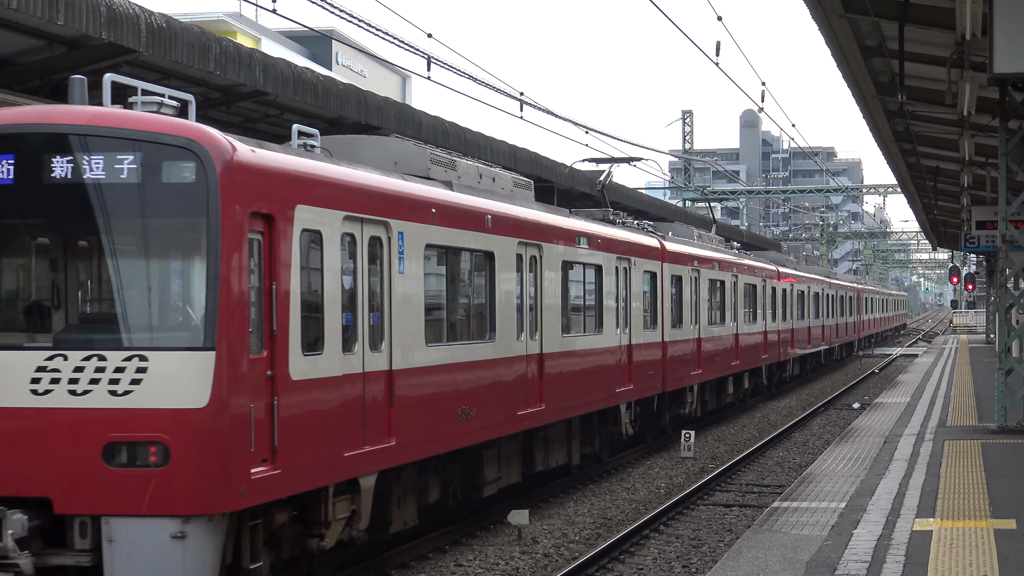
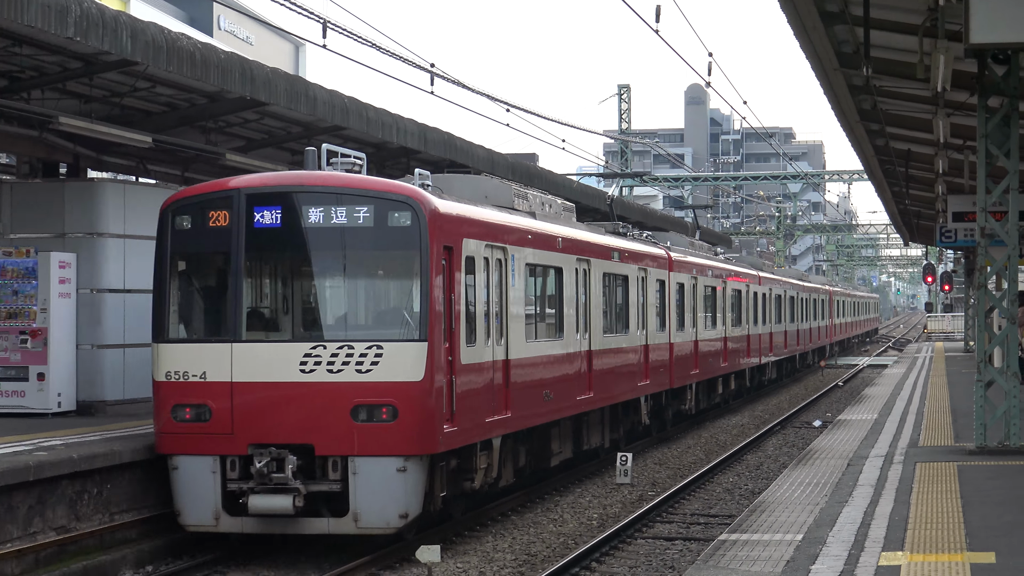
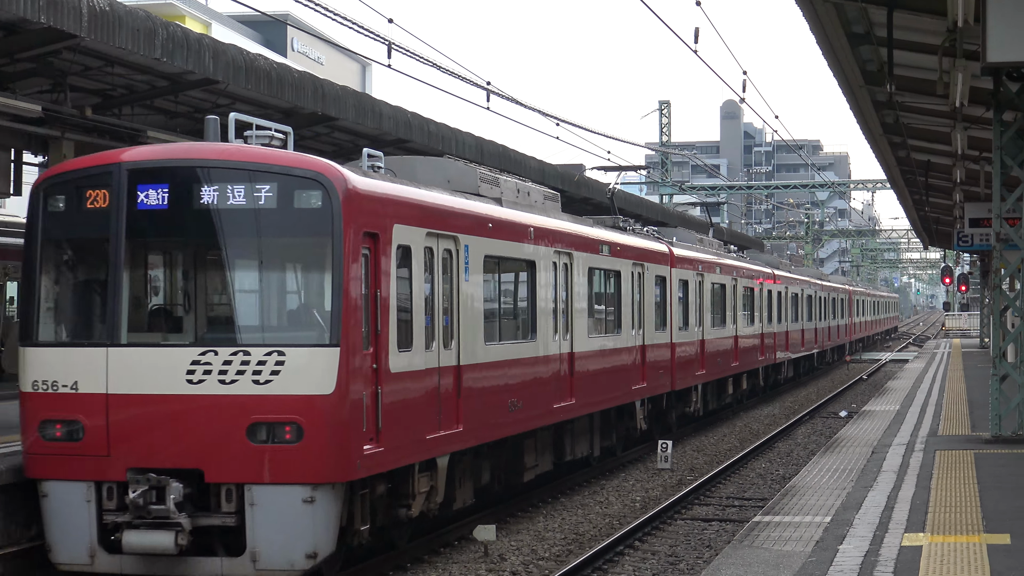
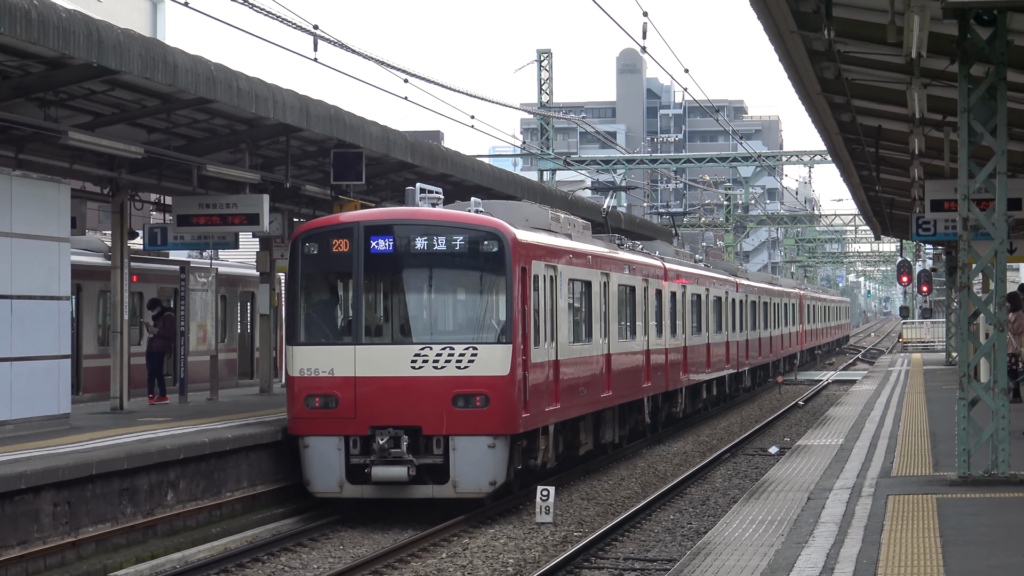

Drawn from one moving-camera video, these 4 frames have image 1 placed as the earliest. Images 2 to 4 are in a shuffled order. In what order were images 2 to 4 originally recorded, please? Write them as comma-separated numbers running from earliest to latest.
3, 2, 4
